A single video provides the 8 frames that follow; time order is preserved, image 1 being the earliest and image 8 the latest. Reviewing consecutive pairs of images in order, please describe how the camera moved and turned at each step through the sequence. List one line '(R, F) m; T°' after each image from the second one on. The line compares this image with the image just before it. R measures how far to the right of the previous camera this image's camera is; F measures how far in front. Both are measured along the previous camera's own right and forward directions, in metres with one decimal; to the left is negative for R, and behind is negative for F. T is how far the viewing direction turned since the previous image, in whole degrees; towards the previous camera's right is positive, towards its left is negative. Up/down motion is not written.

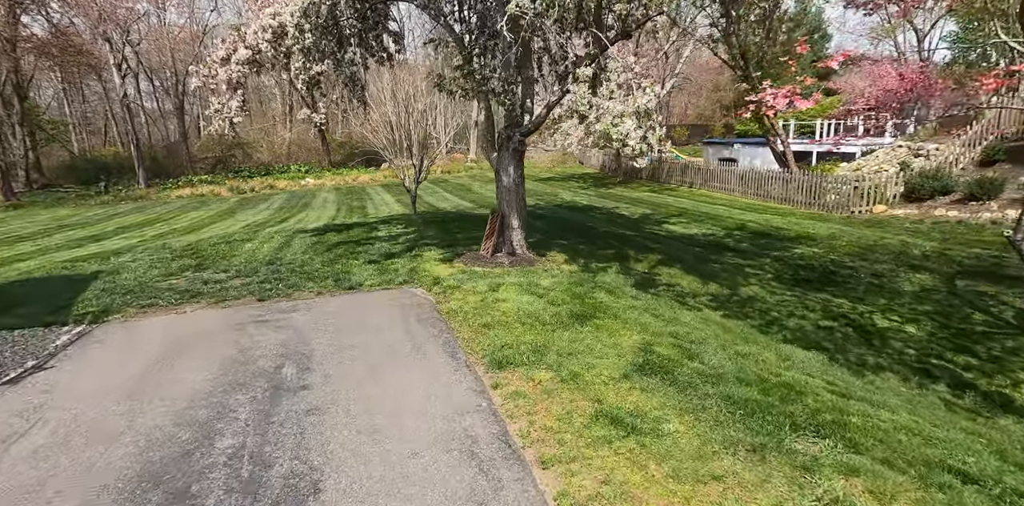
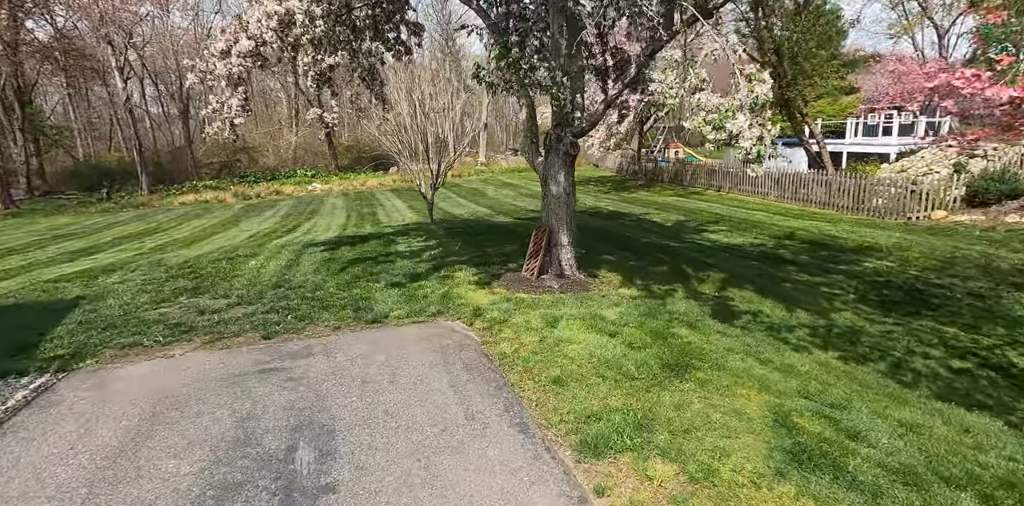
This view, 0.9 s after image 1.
(-0.5, +1.2) m; 0°
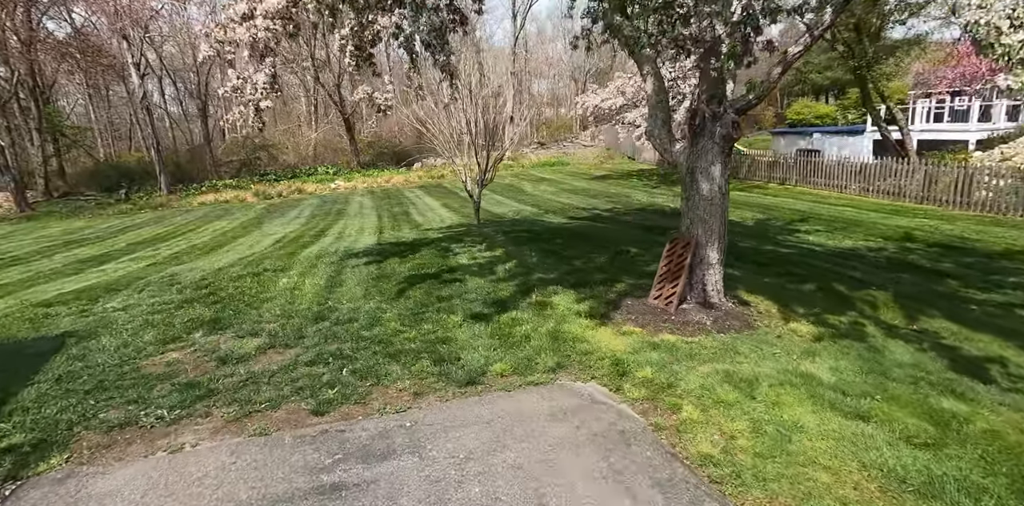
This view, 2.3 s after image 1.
(-0.9, +1.8) m; -2°
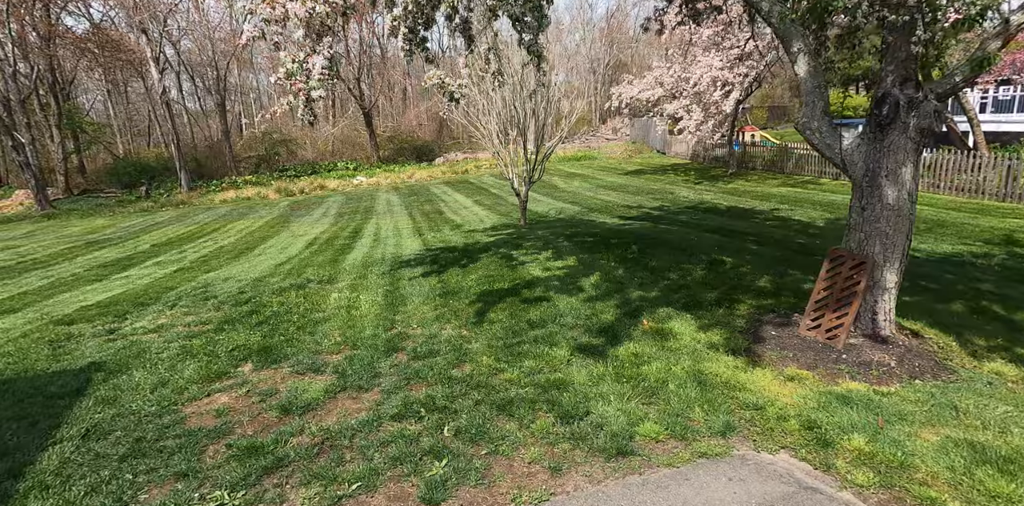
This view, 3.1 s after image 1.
(-0.8, +0.9) m; -1°
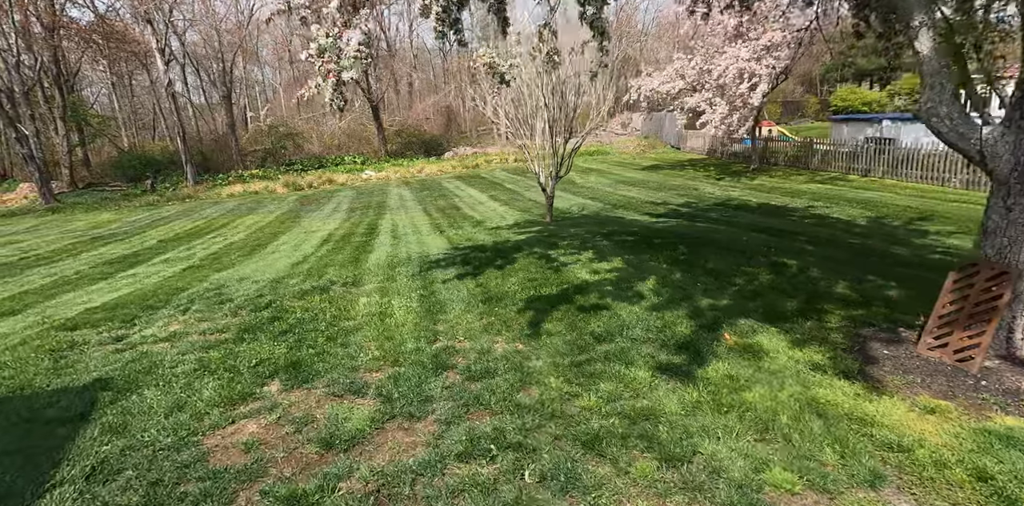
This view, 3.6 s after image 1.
(-0.4, +0.6) m; 0°
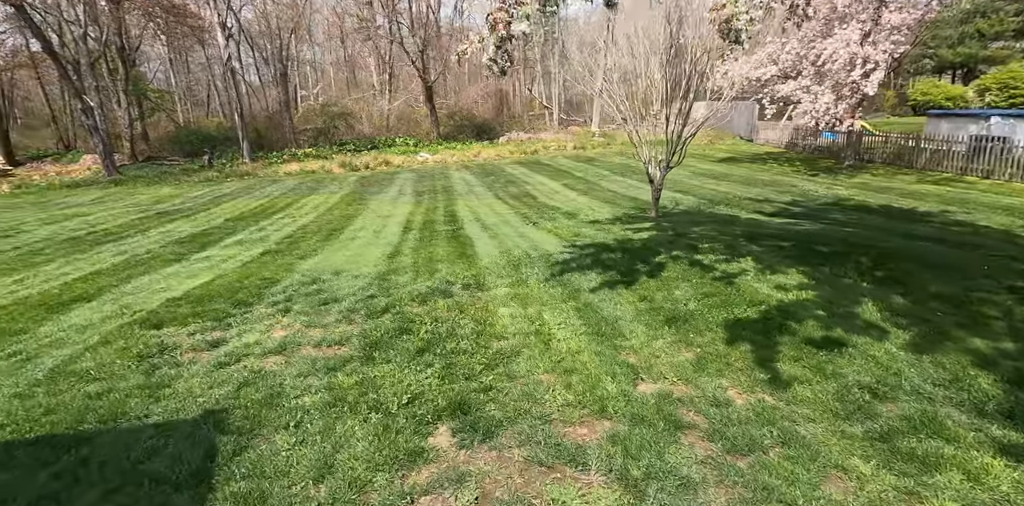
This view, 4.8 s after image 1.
(-1.1, +1.0) m; -3°
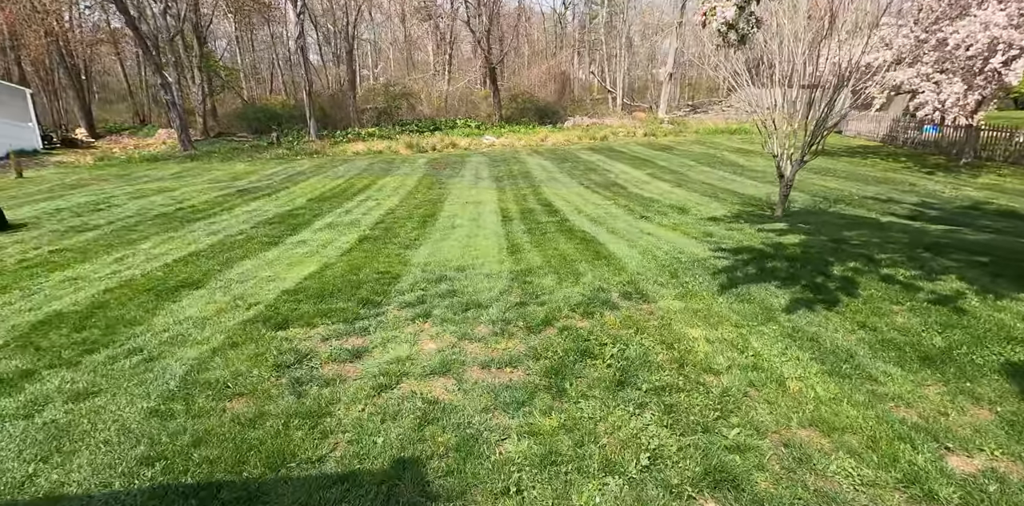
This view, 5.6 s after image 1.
(-1.0, +0.7) m; -4°
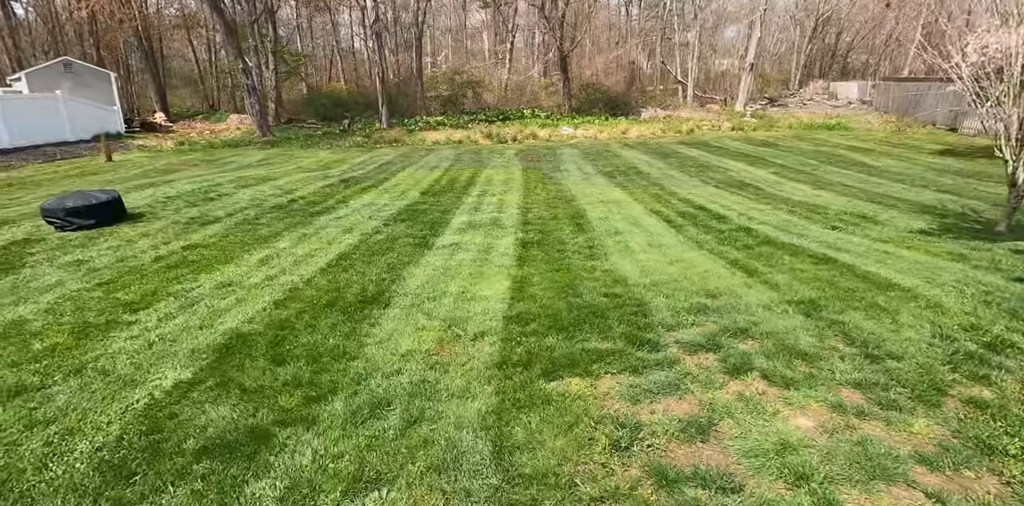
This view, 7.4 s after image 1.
(-1.8, +1.0) m; -3°
